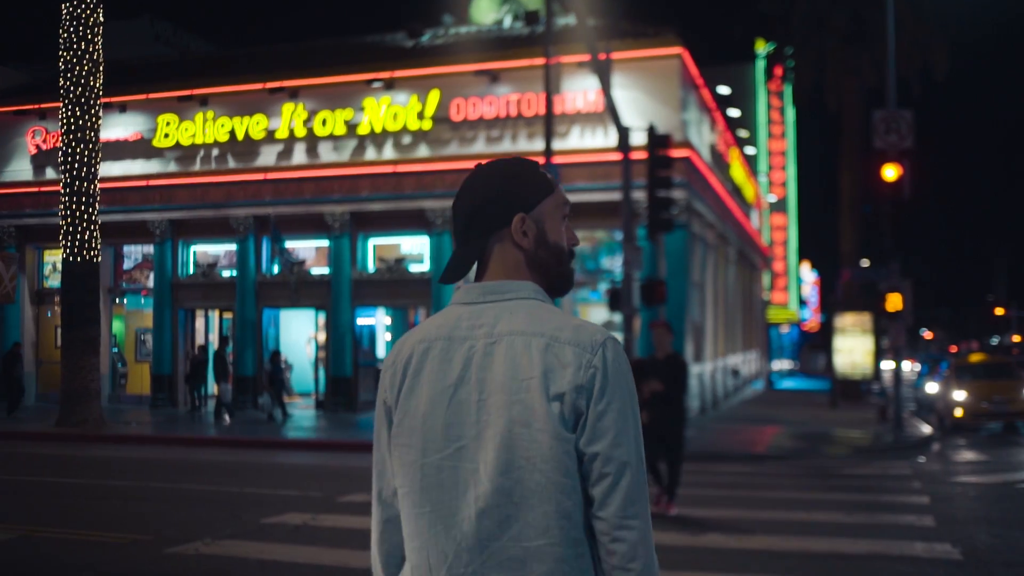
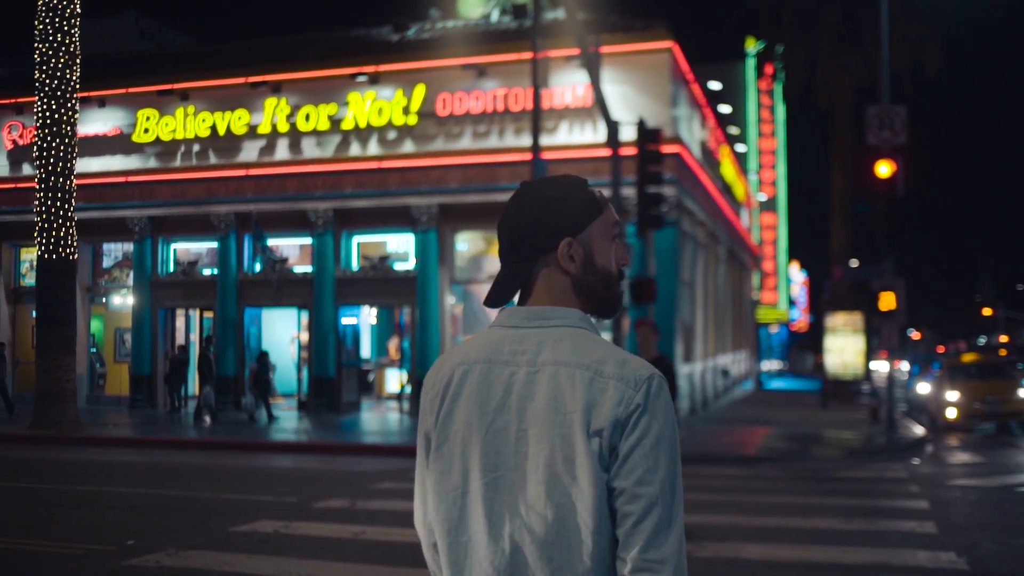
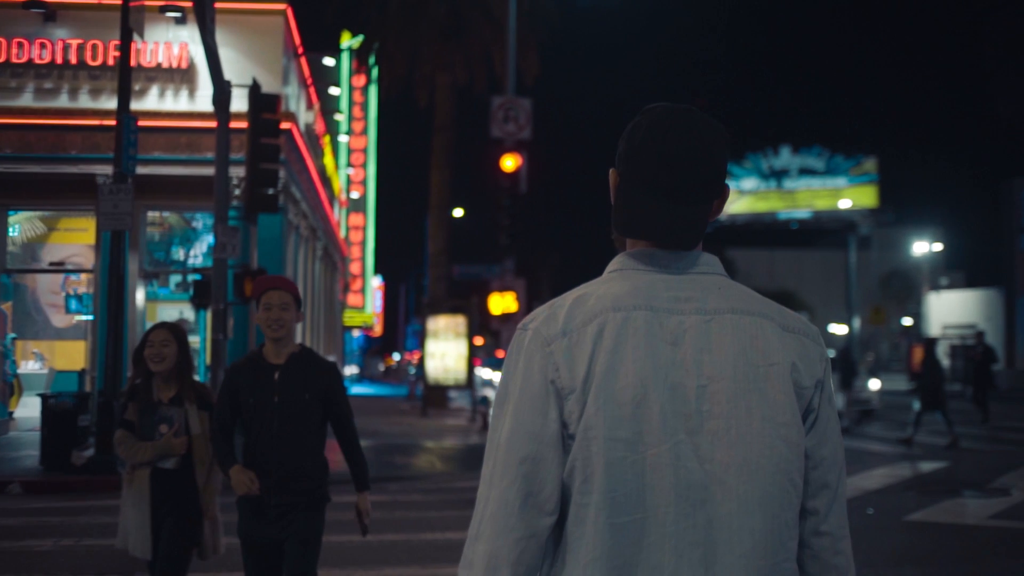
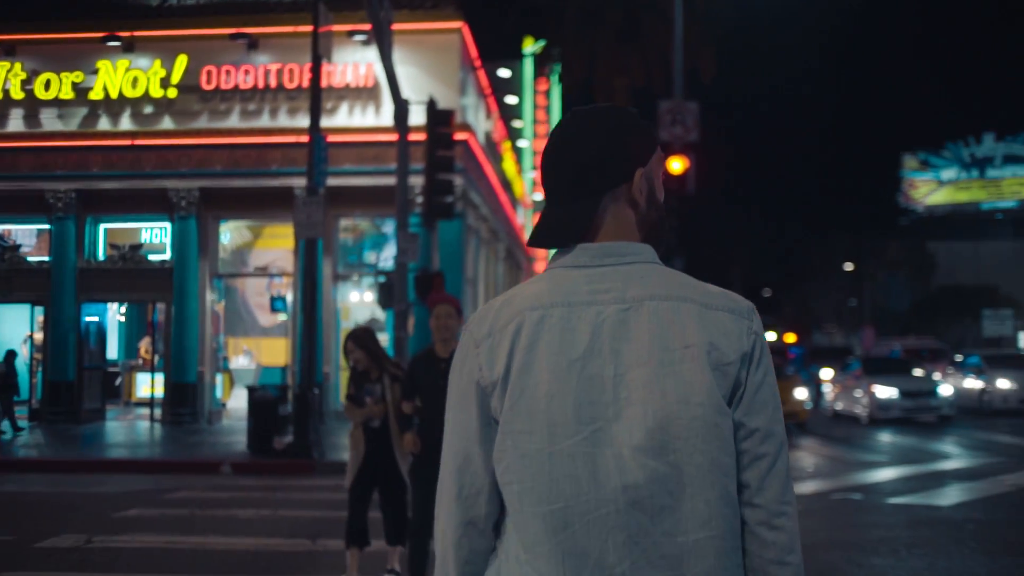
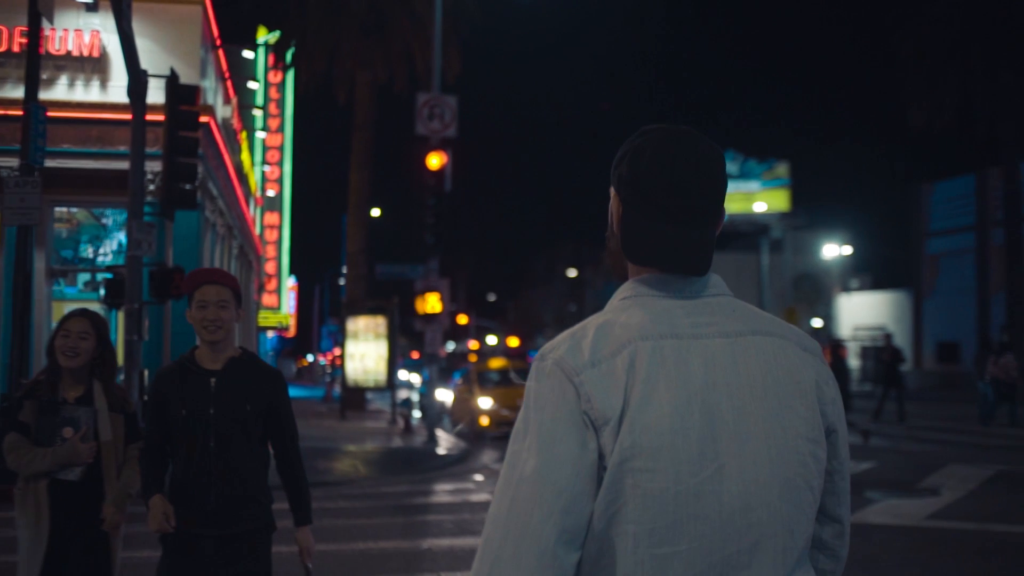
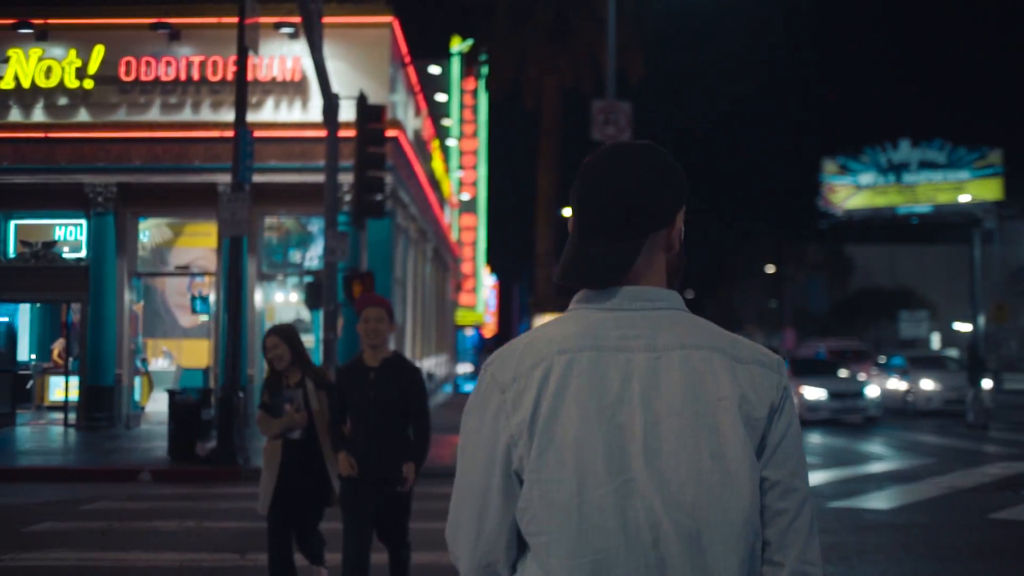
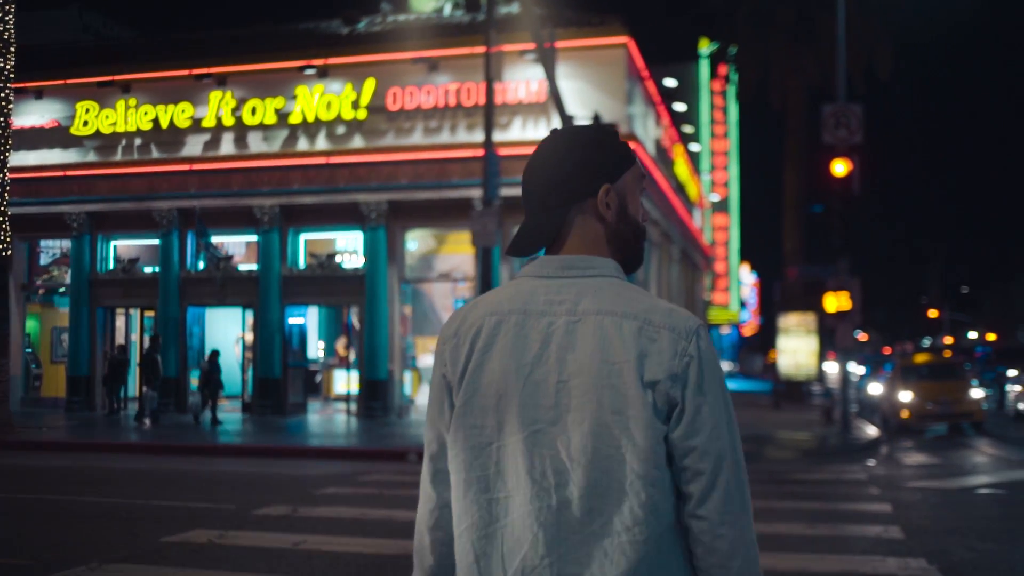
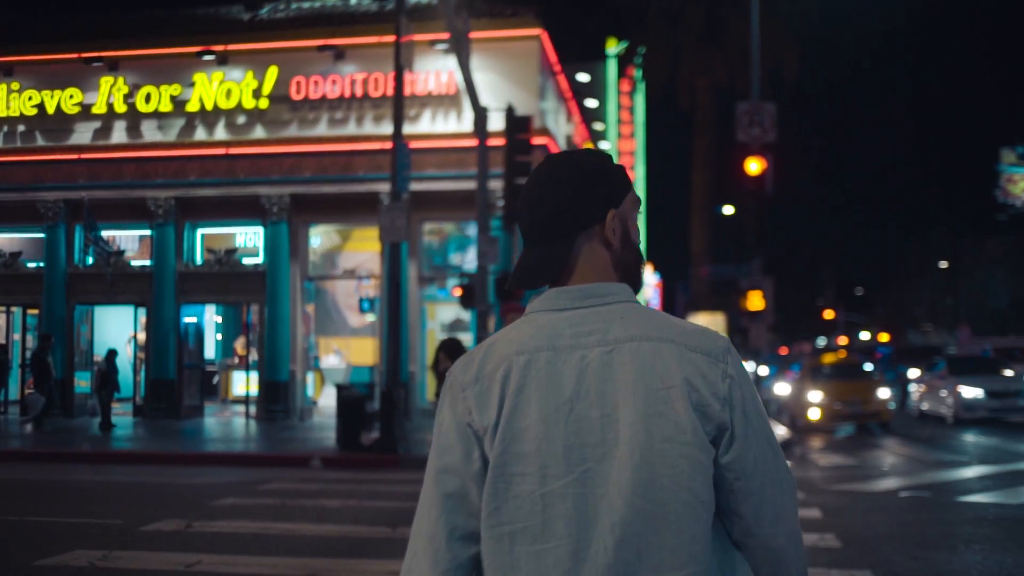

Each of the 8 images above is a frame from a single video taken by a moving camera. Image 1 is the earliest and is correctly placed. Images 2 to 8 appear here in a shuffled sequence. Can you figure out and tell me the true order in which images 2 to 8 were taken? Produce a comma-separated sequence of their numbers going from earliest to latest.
2, 7, 8, 4, 6, 3, 5
